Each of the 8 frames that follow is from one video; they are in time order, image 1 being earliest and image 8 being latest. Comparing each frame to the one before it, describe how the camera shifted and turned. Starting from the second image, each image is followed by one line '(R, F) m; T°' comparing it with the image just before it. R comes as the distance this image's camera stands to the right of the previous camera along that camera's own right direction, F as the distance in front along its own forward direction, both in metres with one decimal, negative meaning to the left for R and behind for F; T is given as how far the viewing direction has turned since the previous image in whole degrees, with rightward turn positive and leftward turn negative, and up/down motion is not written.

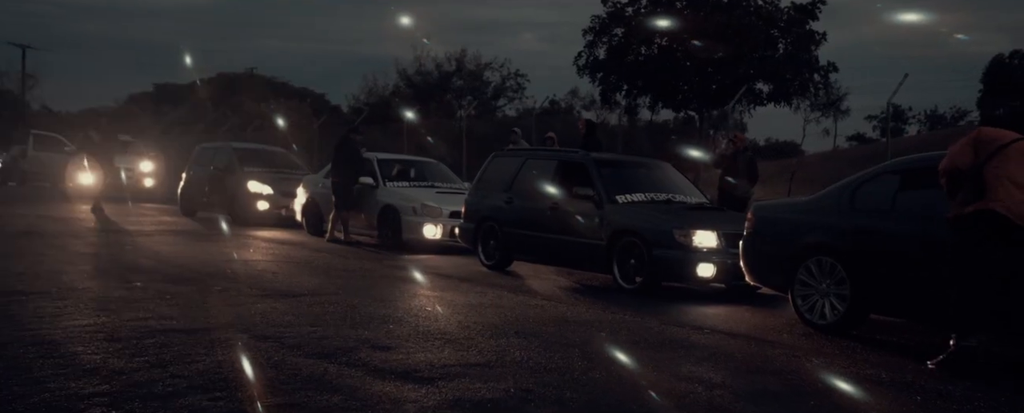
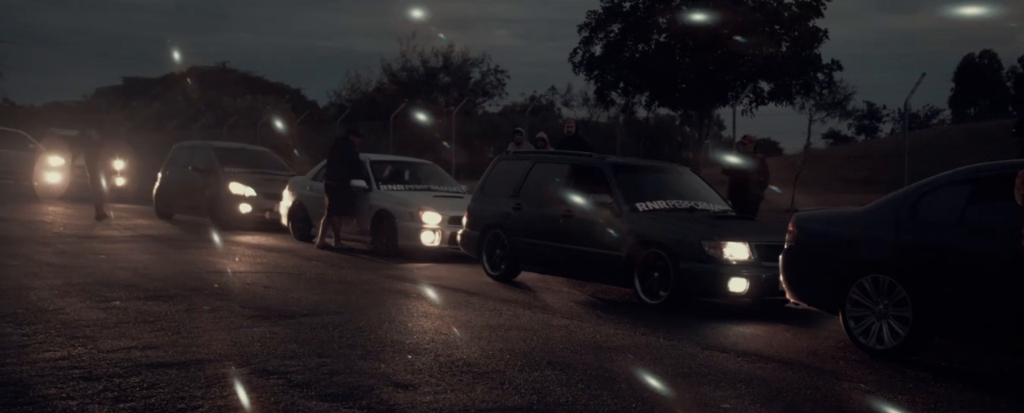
(-0.4, +0.8) m; +1°
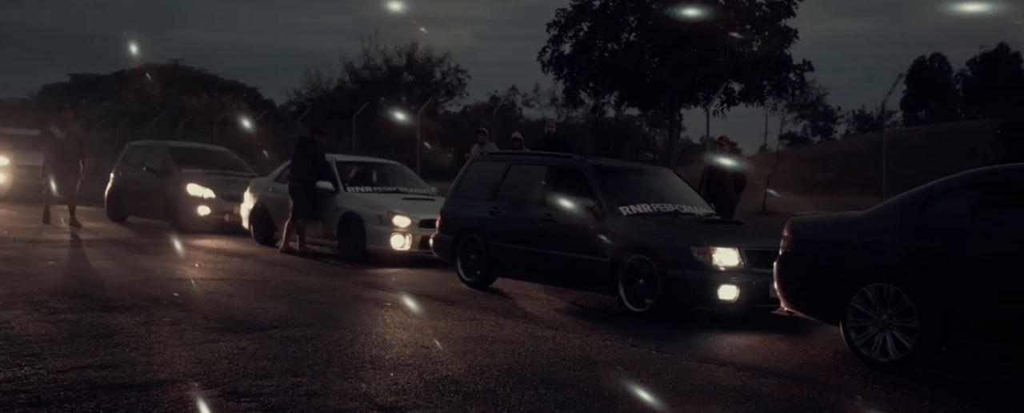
(-0.2, +0.5) m; +2°
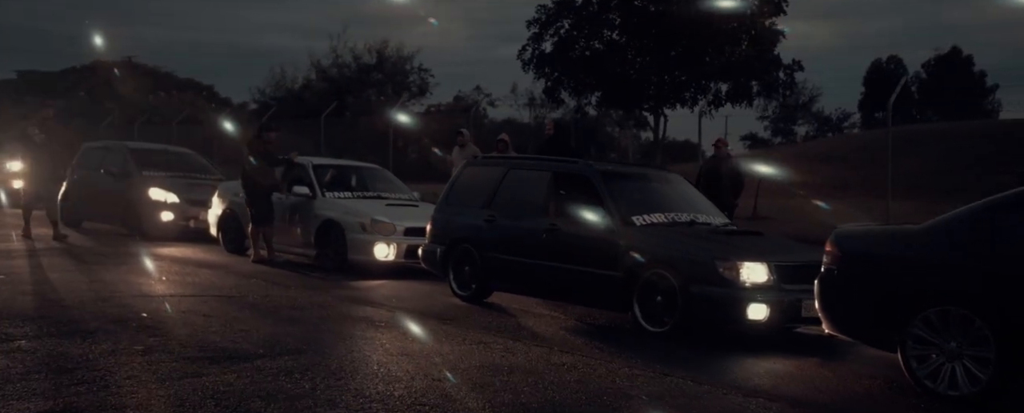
(-0.4, +0.8) m; +2°
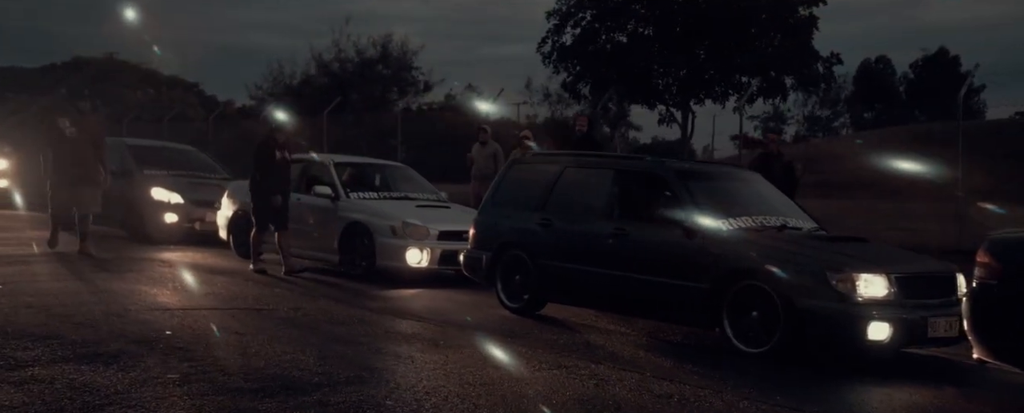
(-0.7, +1.0) m; +1°
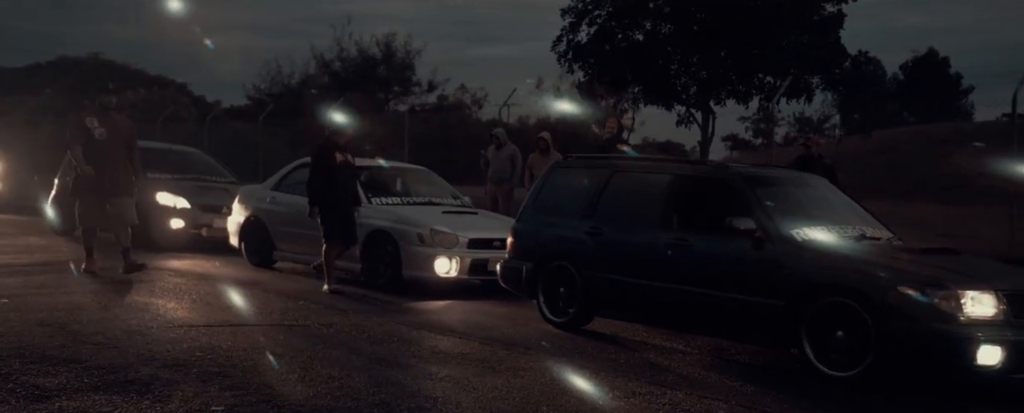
(-0.5, +0.6) m; +1°
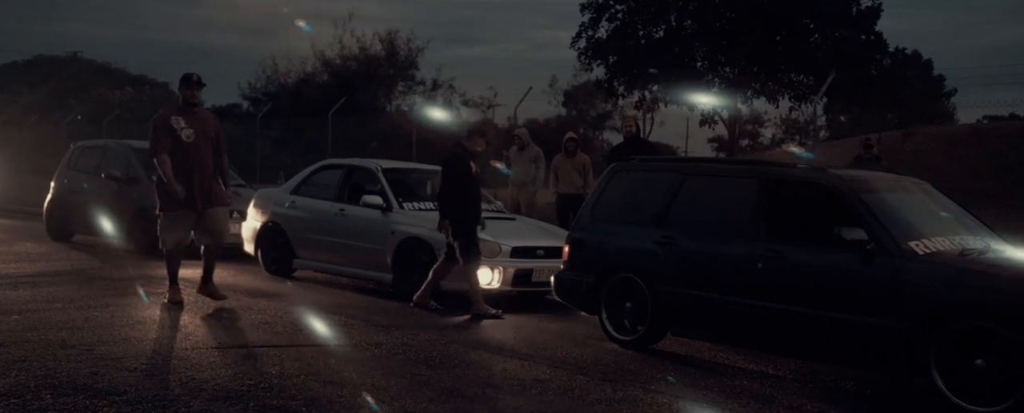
(-0.6, +0.8) m; +1°
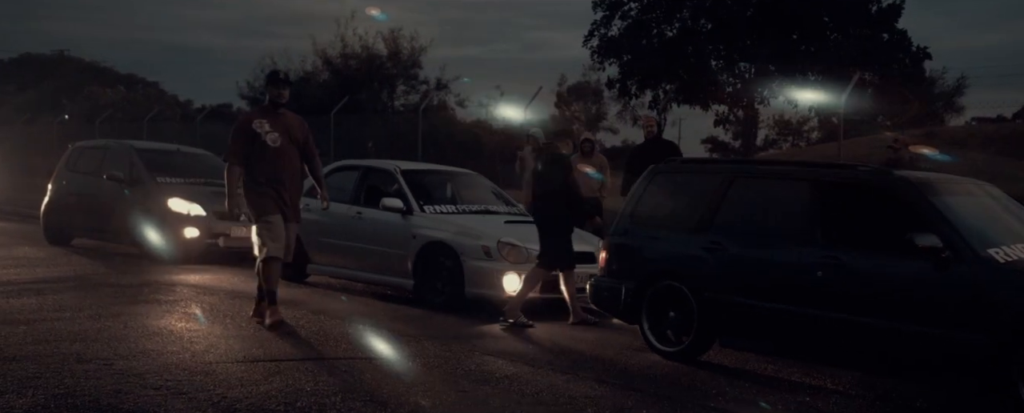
(-0.3, +0.4) m; +1°
